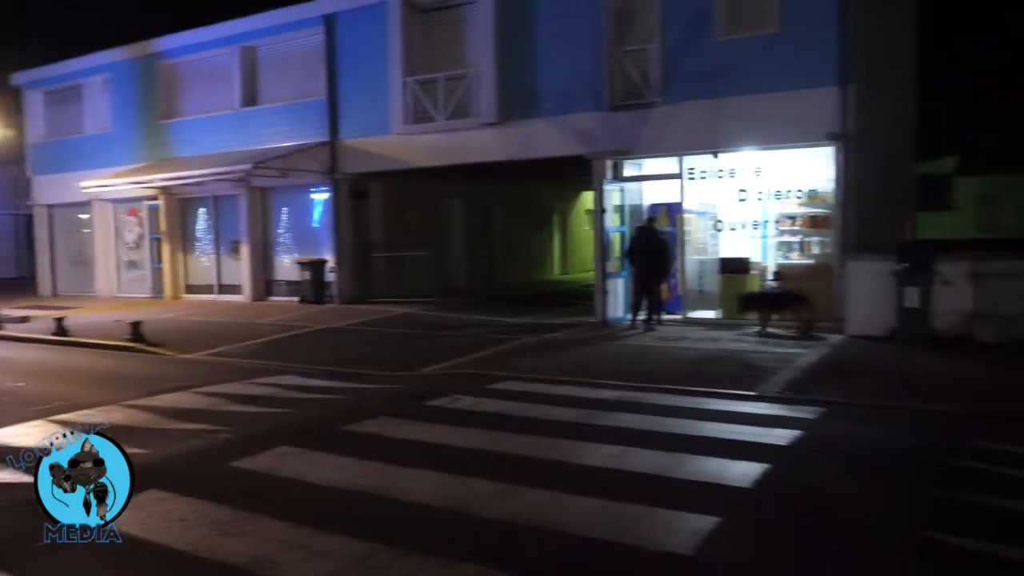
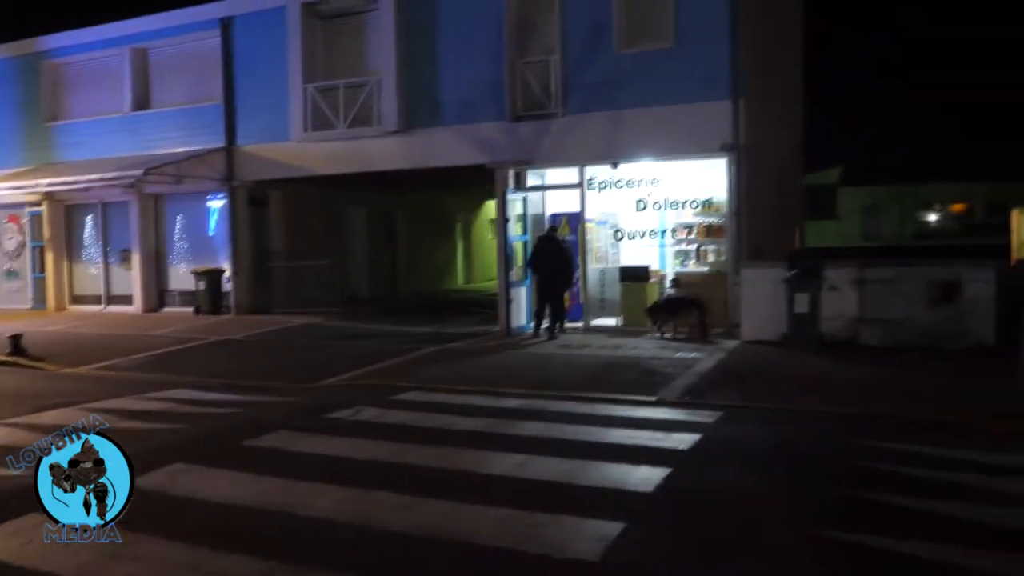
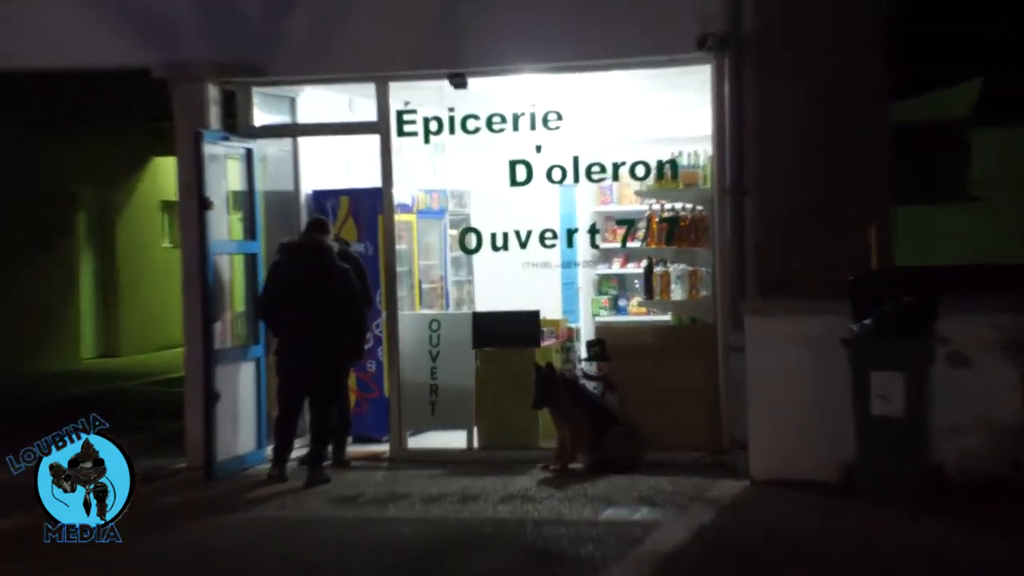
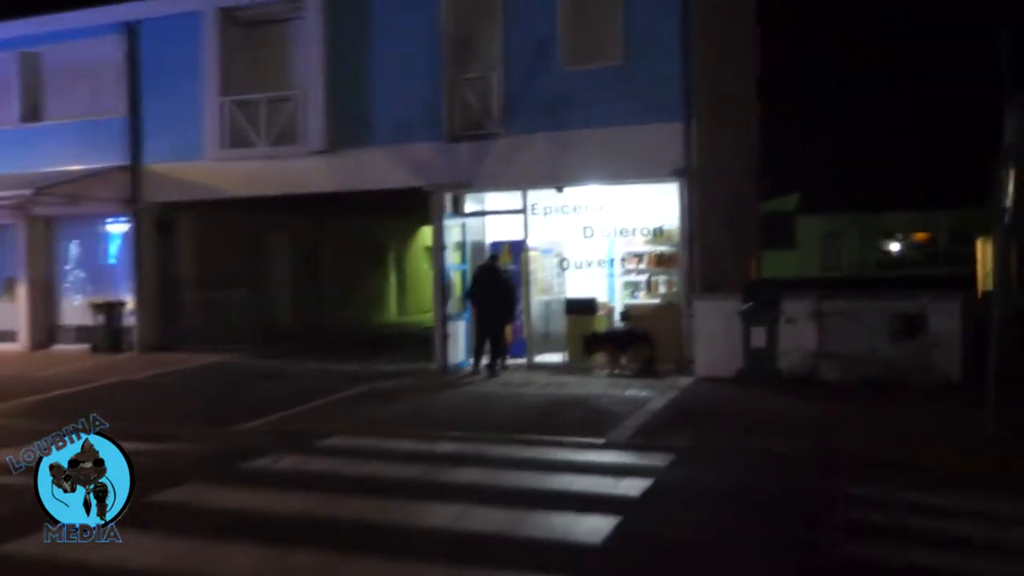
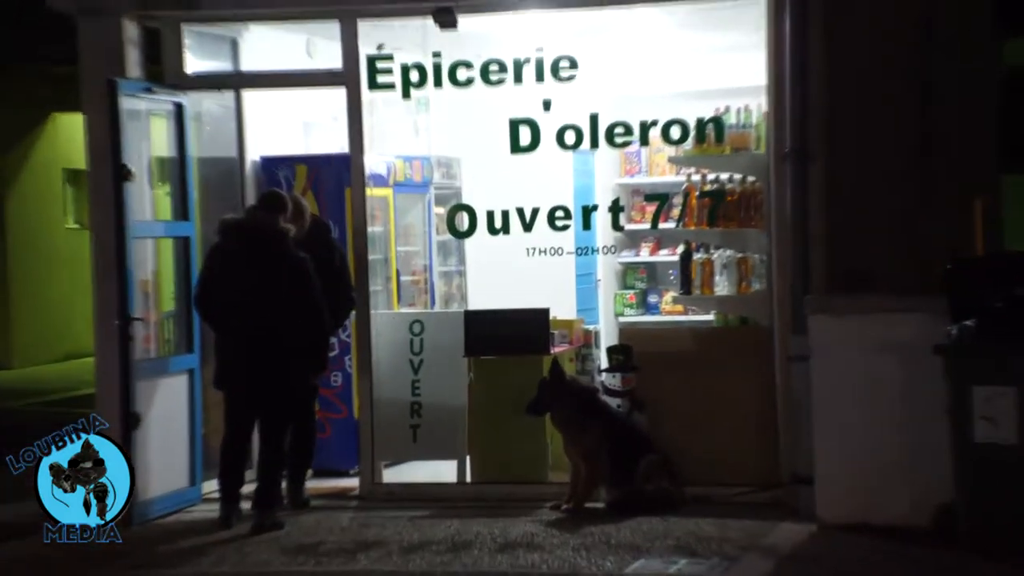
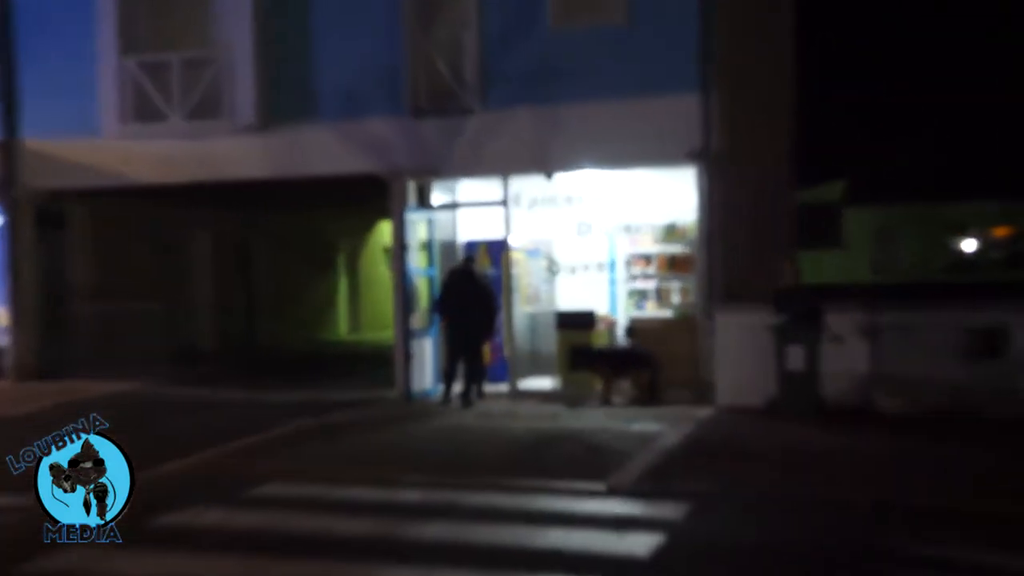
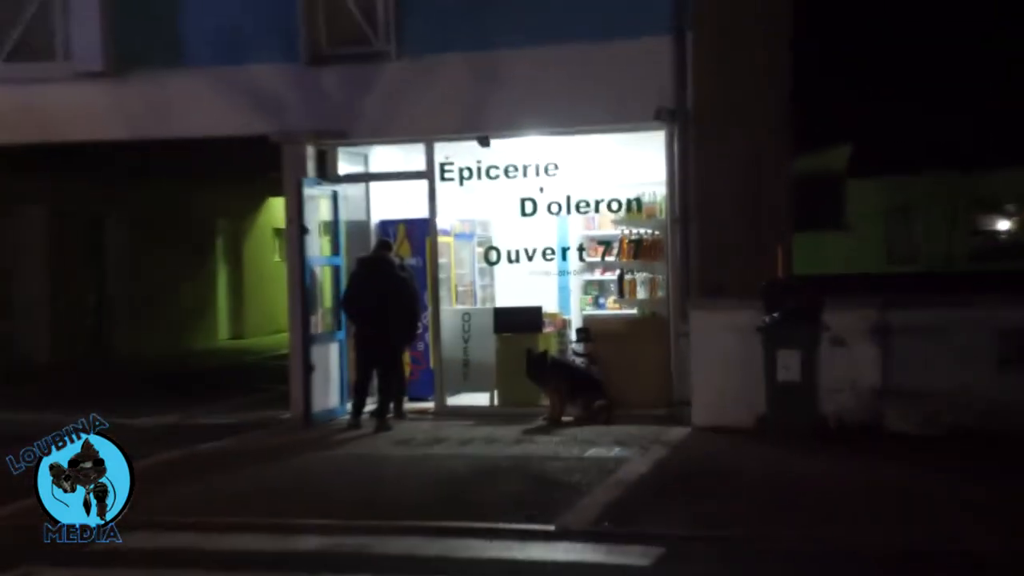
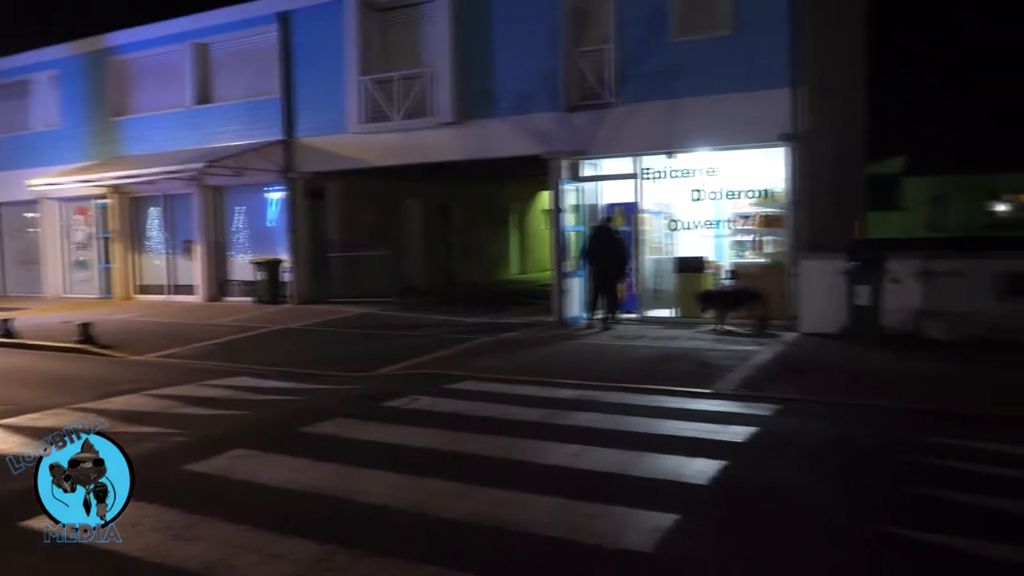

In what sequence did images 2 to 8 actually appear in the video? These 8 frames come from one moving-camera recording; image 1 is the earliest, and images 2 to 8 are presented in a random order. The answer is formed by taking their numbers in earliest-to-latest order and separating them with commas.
8, 2, 4, 6, 7, 3, 5
